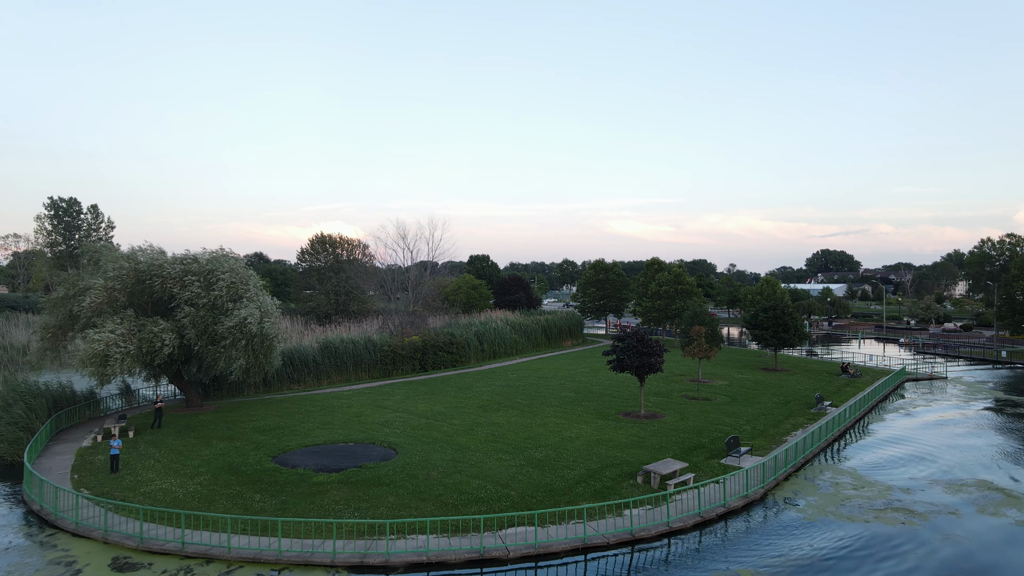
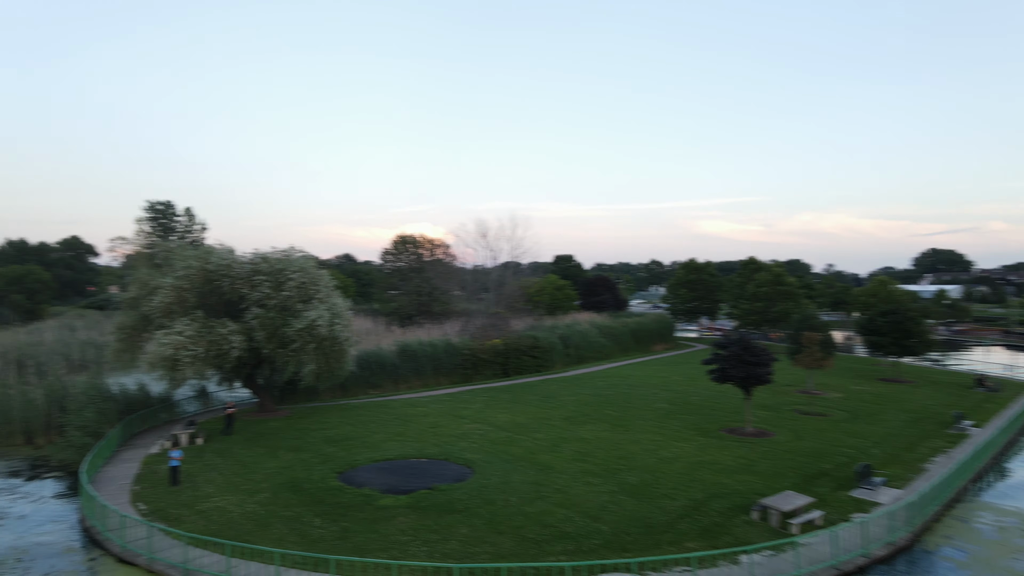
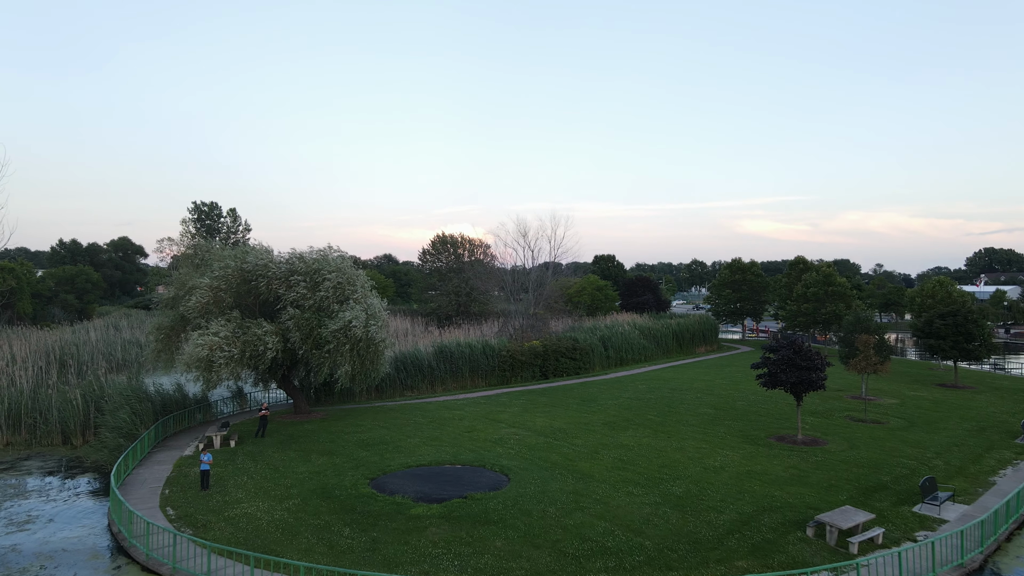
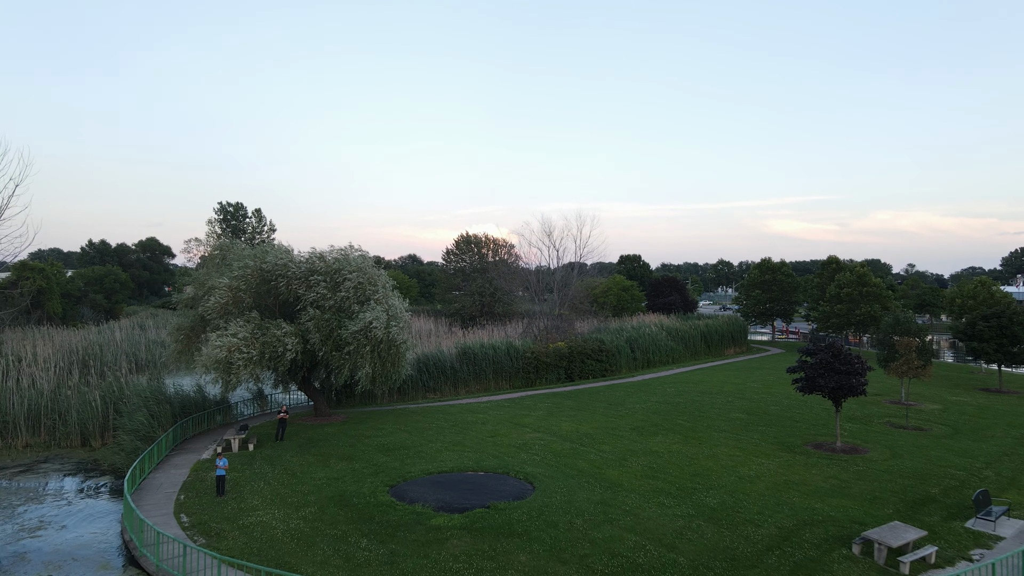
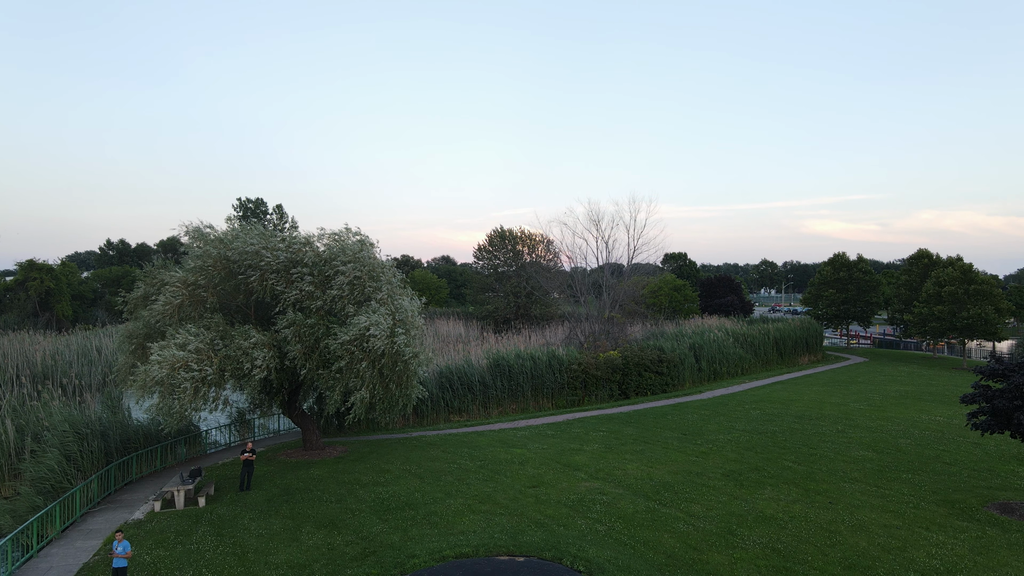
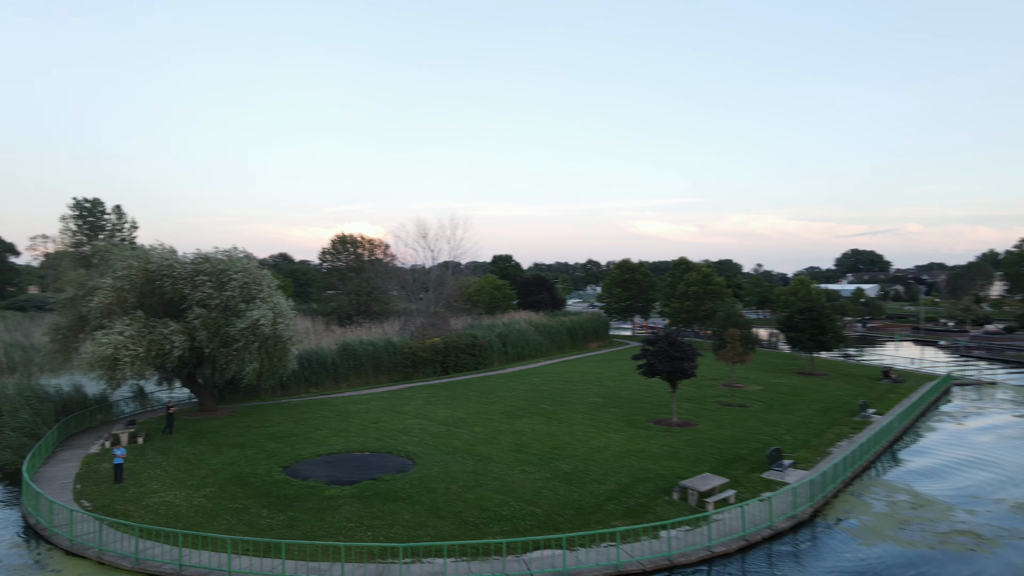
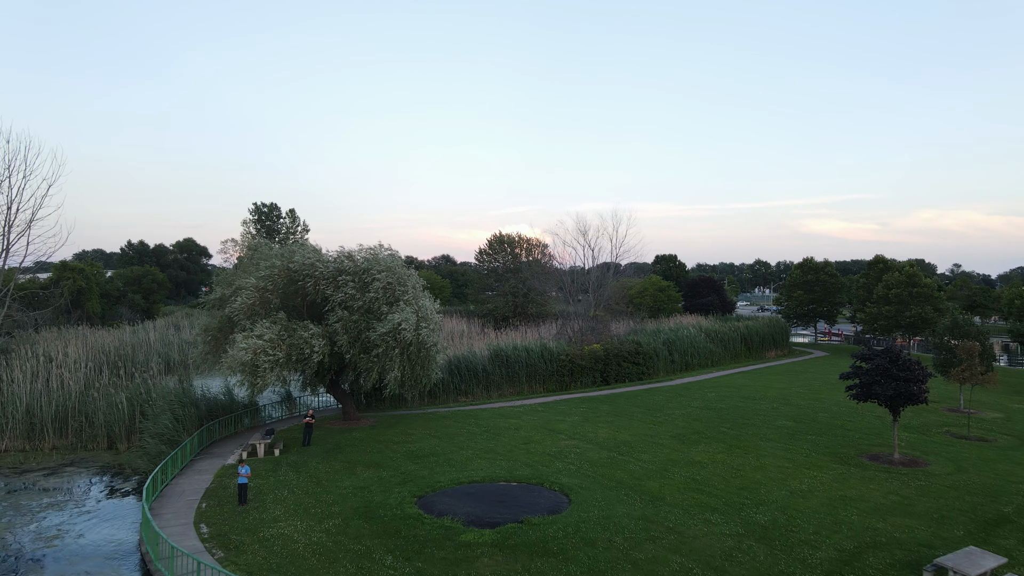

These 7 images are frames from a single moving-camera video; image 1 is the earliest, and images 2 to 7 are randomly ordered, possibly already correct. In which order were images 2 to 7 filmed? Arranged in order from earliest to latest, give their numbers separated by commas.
6, 2, 3, 4, 7, 5
